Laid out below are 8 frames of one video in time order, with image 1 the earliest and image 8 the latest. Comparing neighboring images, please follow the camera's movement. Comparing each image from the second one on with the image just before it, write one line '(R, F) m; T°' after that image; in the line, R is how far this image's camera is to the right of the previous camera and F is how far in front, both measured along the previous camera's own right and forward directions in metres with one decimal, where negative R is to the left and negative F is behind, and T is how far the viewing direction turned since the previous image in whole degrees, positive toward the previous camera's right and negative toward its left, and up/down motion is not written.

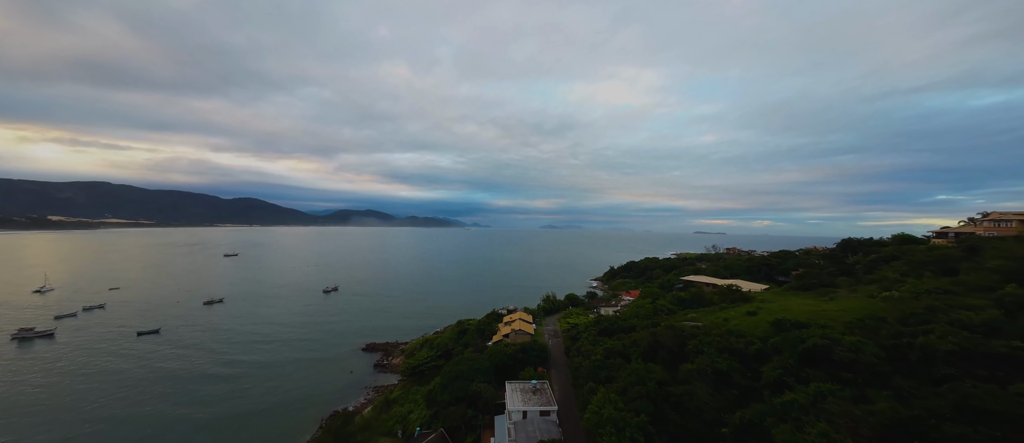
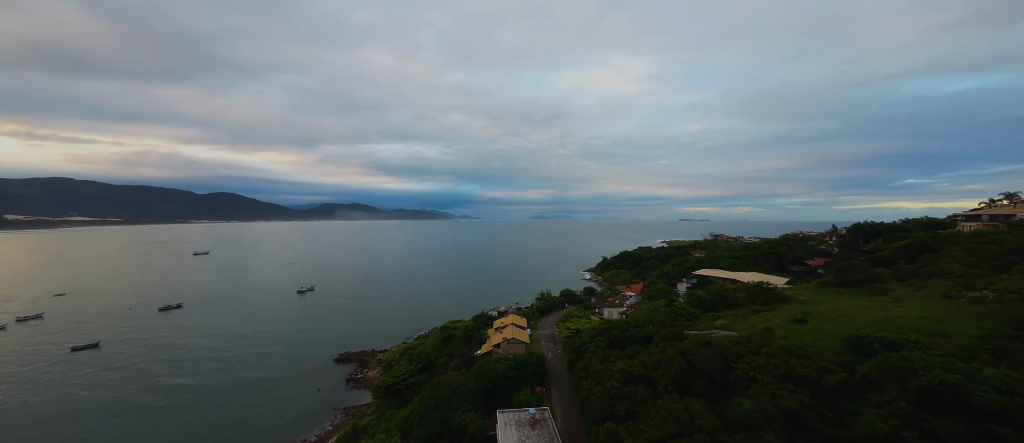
(+0.1, +4.2) m; +1°
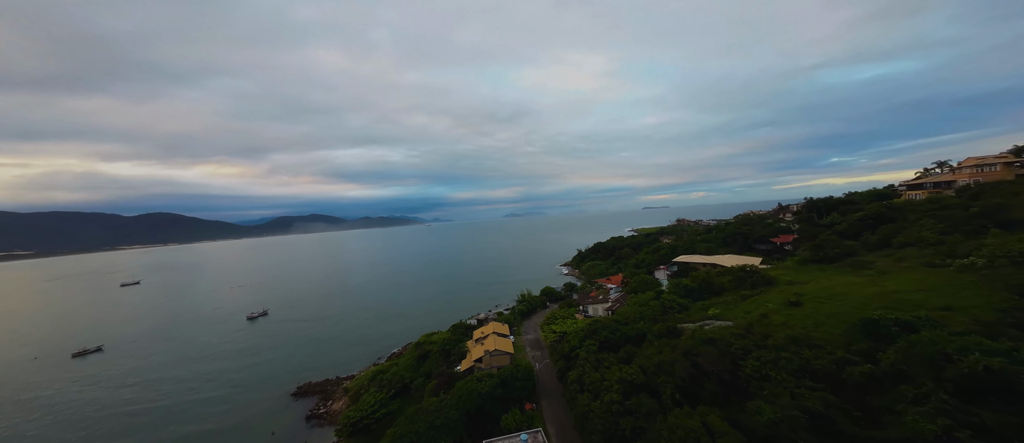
(-0.1, +2.0) m; +5°
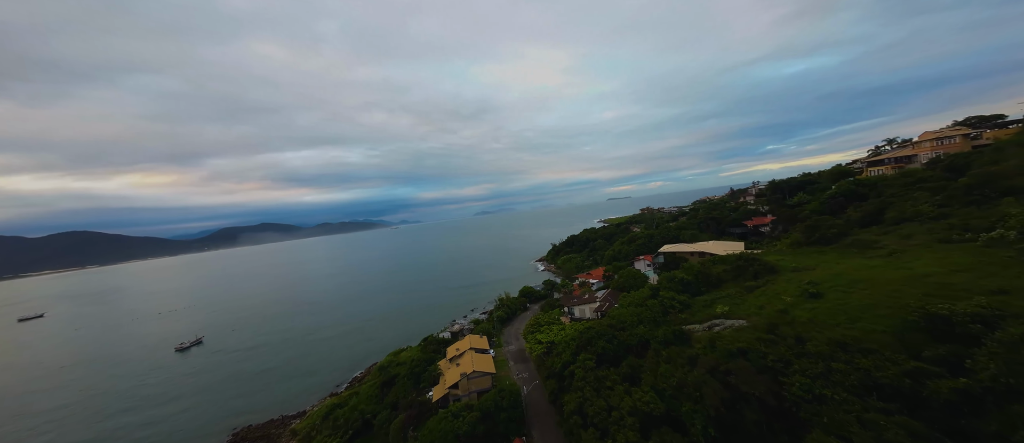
(-0.2, +3.0) m; +5°
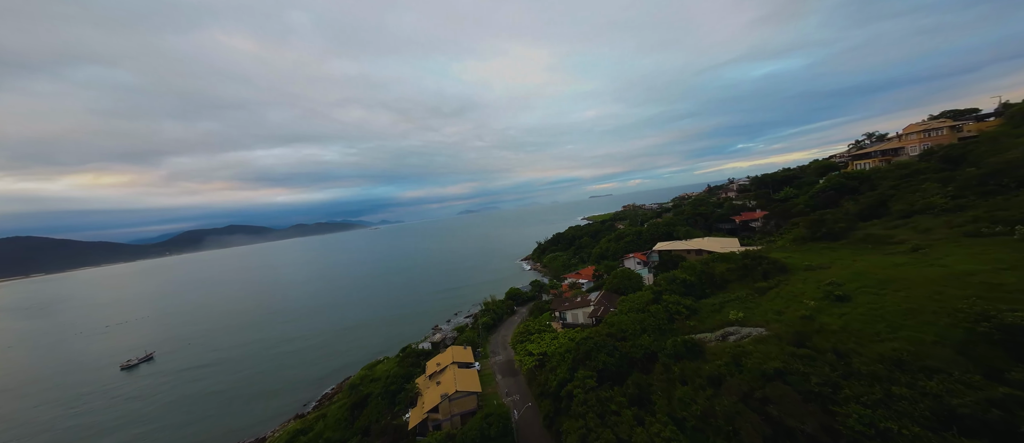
(-0.1, +2.1) m; +3°
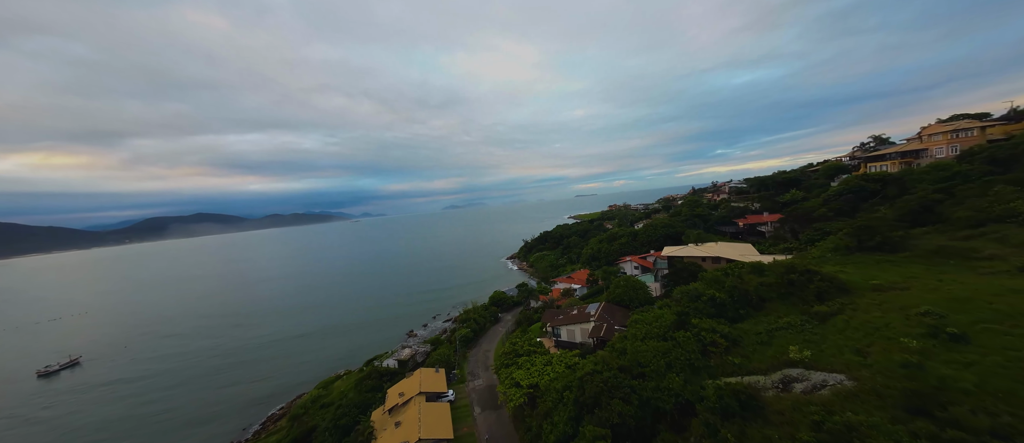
(-0.1, +3.9) m; +3°
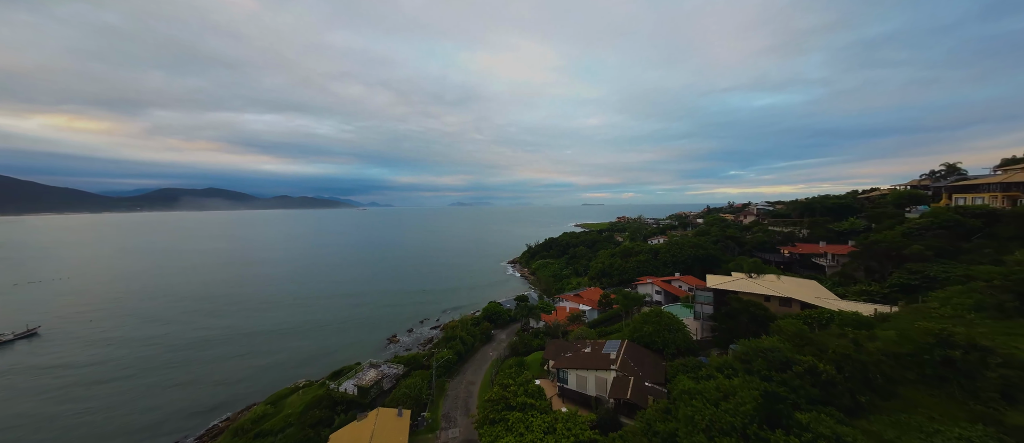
(+0.1, +4.7) m; -1°
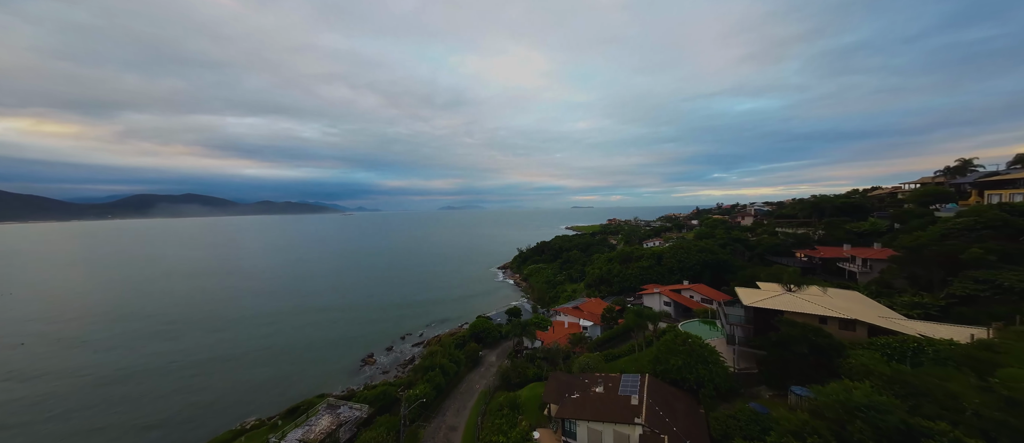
(+0.1, +3.4) m; +2°
